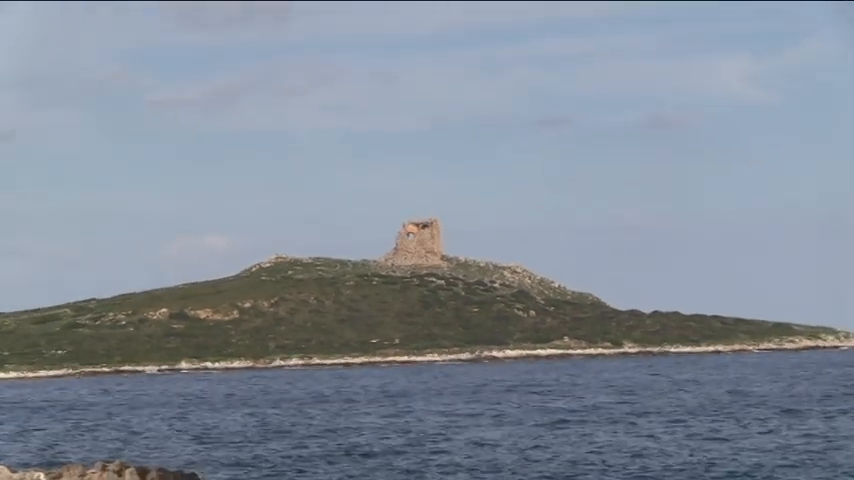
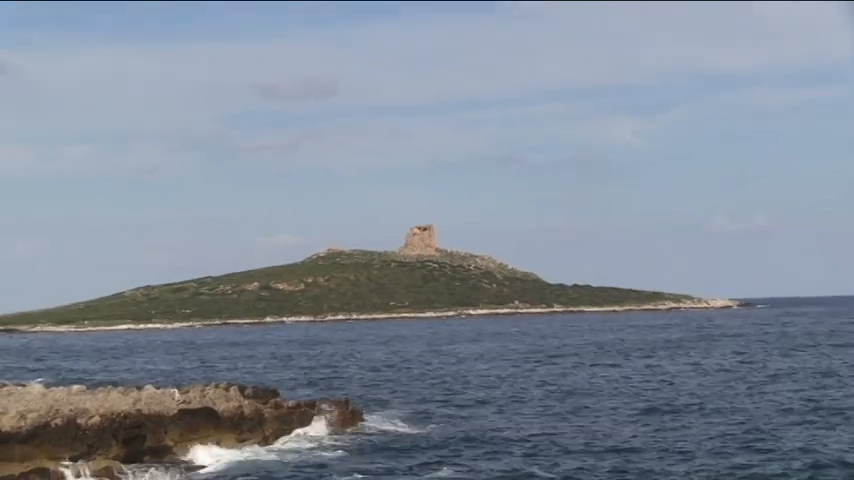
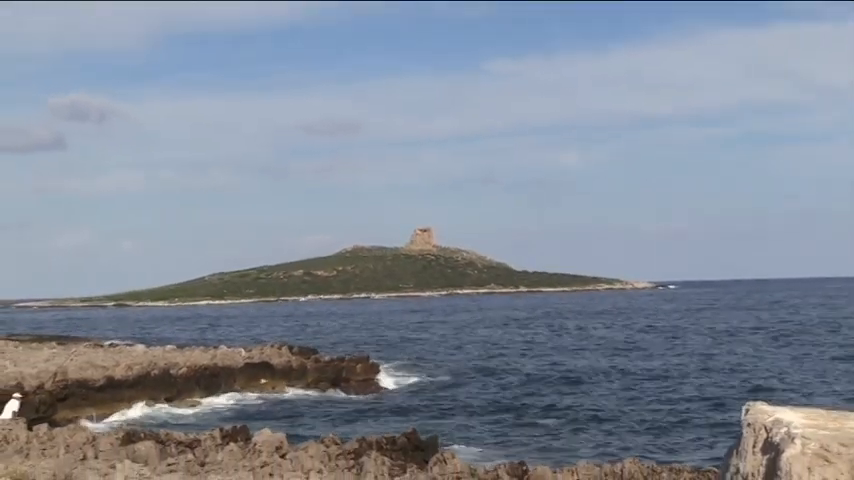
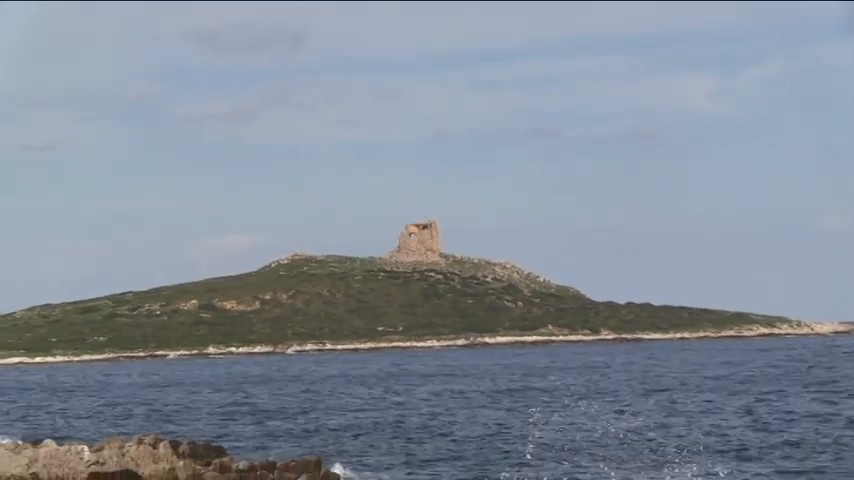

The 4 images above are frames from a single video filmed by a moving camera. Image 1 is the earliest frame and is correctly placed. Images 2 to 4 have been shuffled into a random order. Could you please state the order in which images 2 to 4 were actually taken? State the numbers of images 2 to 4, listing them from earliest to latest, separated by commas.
4, 2, 3
